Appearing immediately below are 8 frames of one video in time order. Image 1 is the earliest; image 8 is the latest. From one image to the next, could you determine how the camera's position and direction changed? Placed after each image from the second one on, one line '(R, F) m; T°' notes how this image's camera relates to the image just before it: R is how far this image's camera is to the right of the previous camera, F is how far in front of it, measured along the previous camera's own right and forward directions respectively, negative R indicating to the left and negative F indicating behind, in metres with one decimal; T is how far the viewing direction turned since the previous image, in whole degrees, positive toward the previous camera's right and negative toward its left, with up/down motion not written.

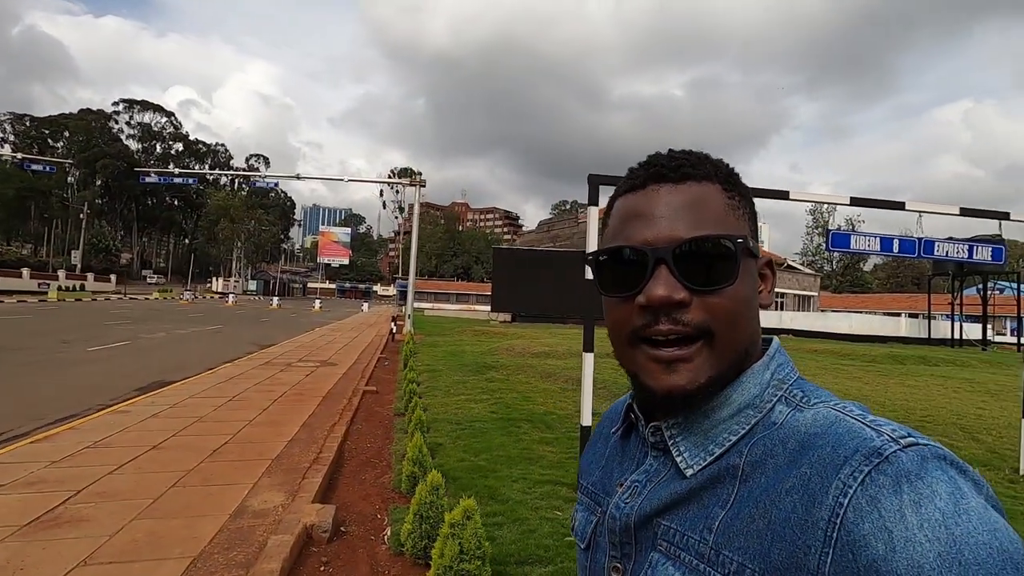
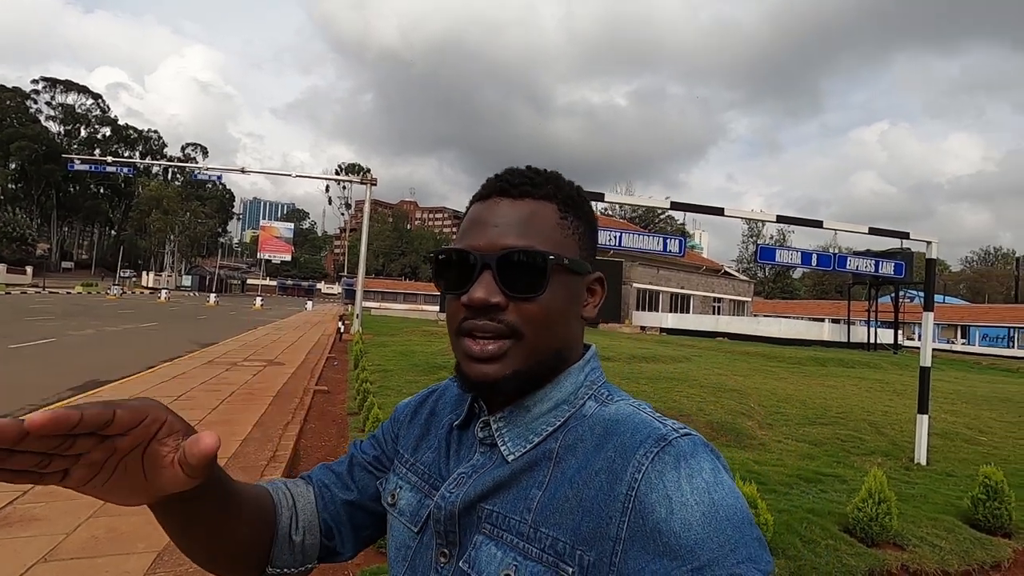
(-0.1, -0.3) m; +5°
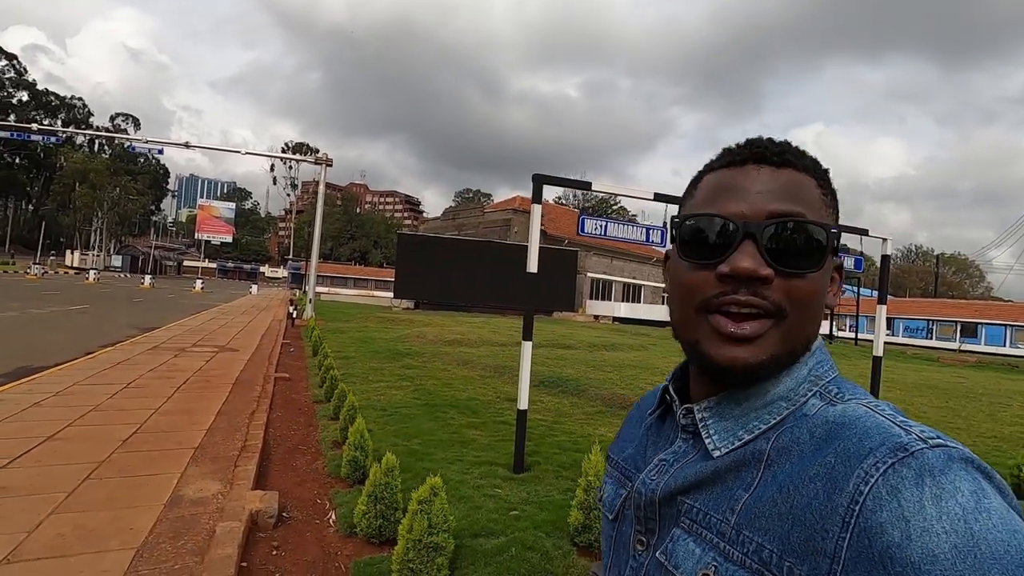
(-0.3, 0.0) m; +5°
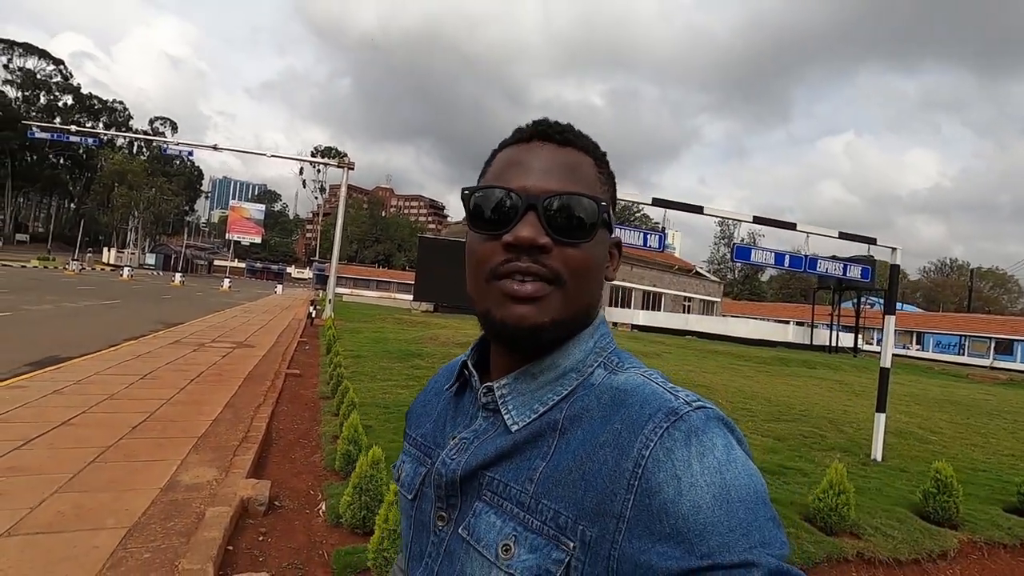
(+0.3, -0.1) m; -3°
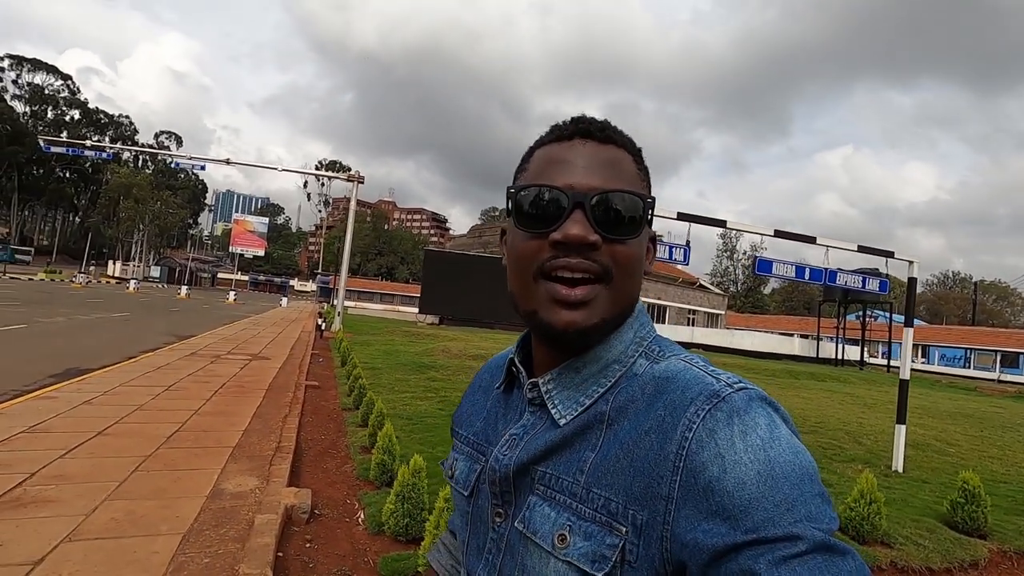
(-0.3, -0.2) m; 0°
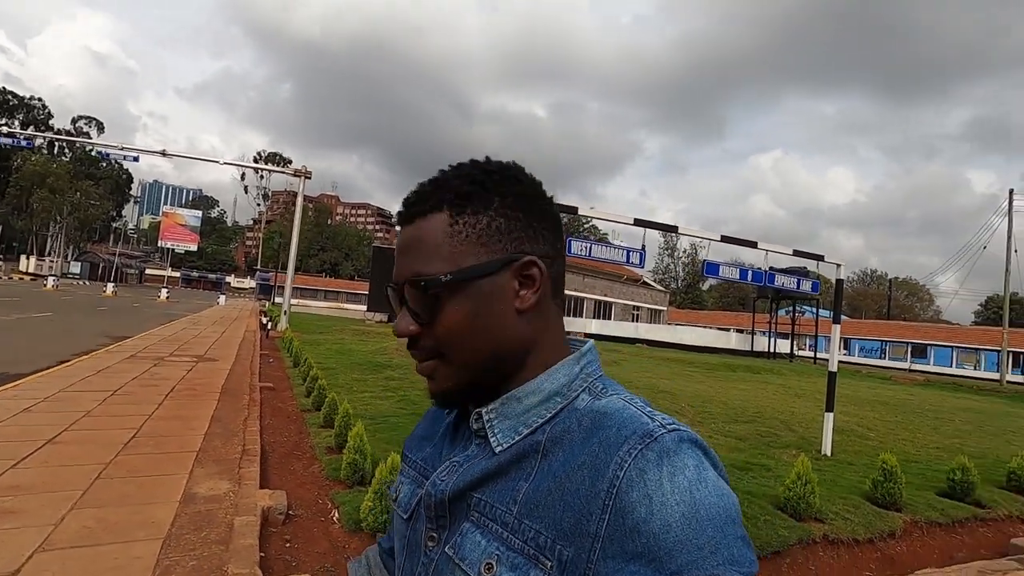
(-0.2, -0.2) m; +6°
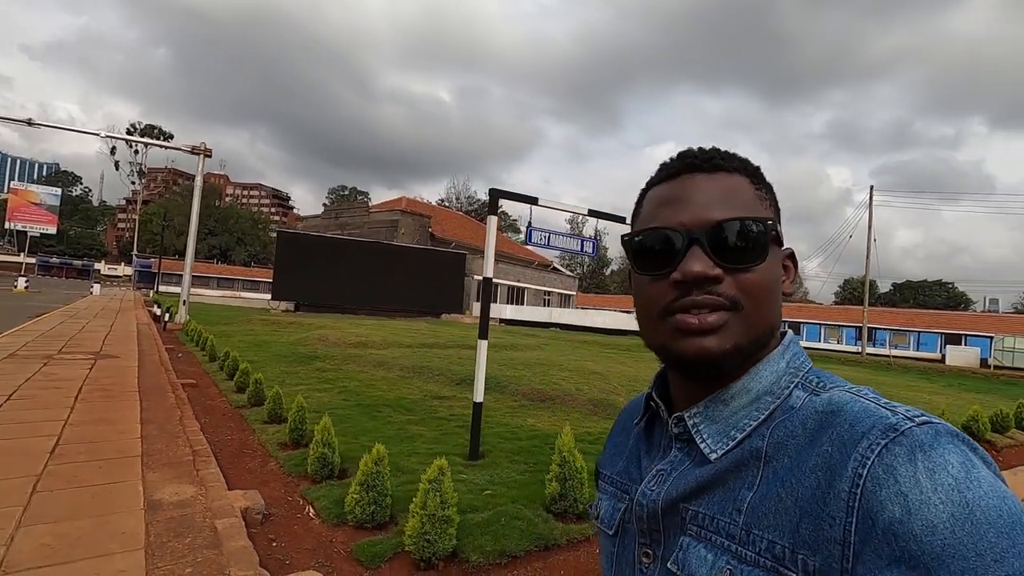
(-0.7, -0.1) m; +10°
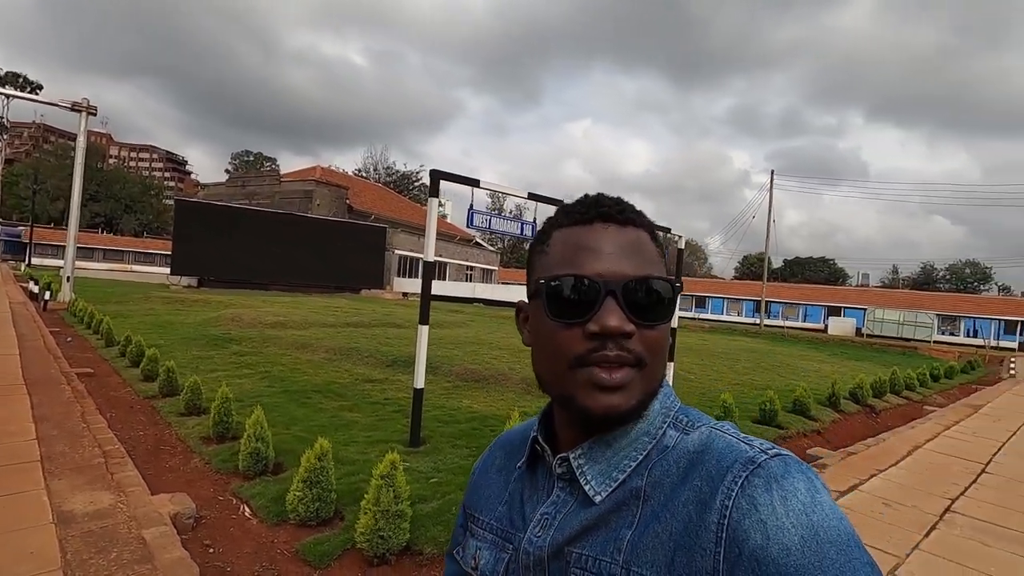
(-0.3, +0.1) m; +8°
